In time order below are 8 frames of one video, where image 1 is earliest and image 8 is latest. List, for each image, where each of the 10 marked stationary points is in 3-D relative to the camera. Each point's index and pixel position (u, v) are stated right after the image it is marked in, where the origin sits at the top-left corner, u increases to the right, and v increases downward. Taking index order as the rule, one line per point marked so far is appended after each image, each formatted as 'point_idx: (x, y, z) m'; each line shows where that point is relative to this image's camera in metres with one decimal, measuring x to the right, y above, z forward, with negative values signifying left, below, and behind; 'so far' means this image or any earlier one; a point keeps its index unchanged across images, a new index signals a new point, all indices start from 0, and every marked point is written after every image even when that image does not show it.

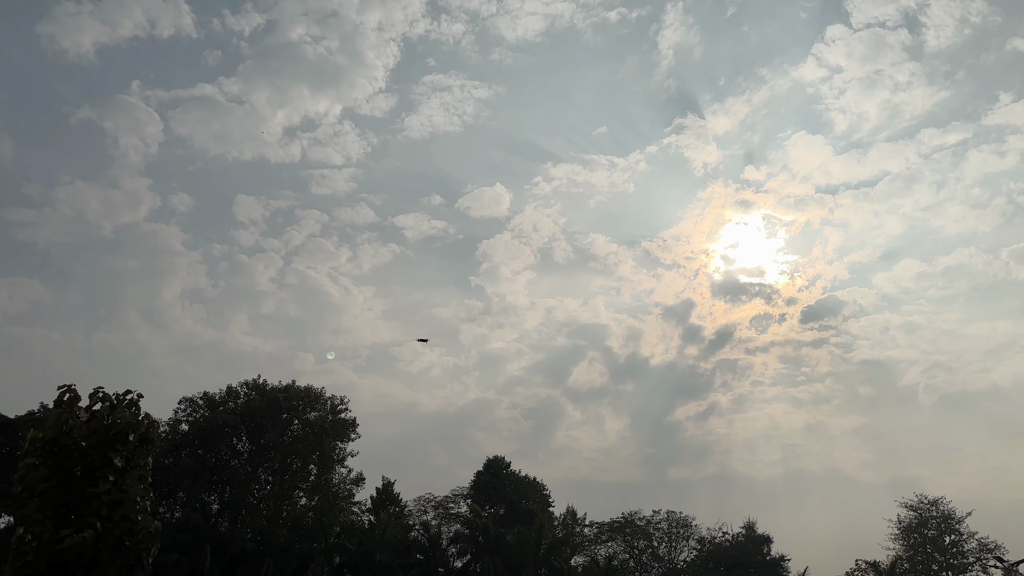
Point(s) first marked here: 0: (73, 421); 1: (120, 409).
0: (-6.2, -2.0, +11.5) m
1: (-5.6, -1.8, +11.8) m
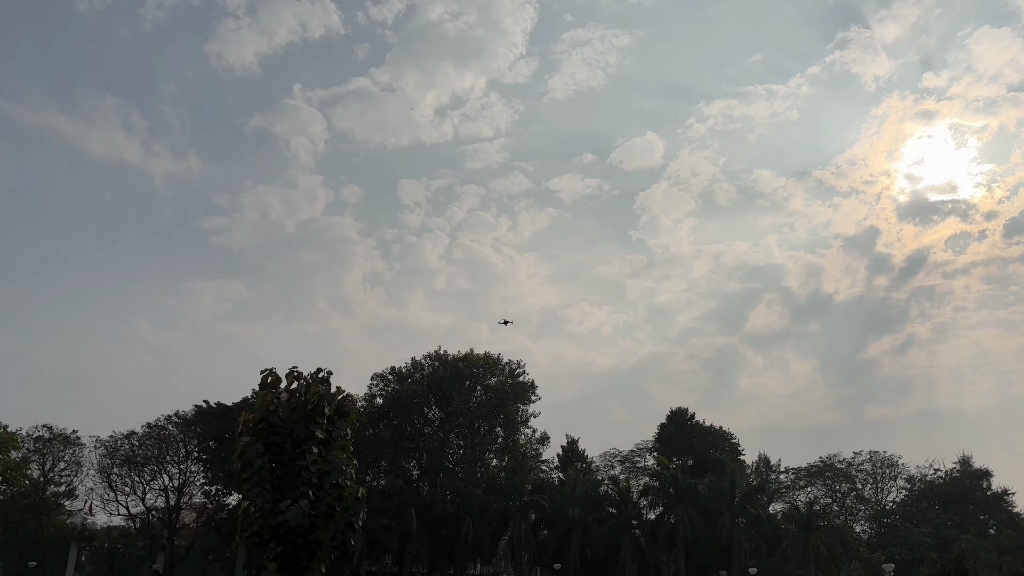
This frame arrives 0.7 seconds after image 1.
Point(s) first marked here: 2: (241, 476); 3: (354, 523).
0: (-3.9, -2.0, +13.3) m
1: (-3.3, -1.8, +13.5) m
2: (-4.3, -3.1, +12.9) m
3: (-2.5, -4.0, +13.2) m
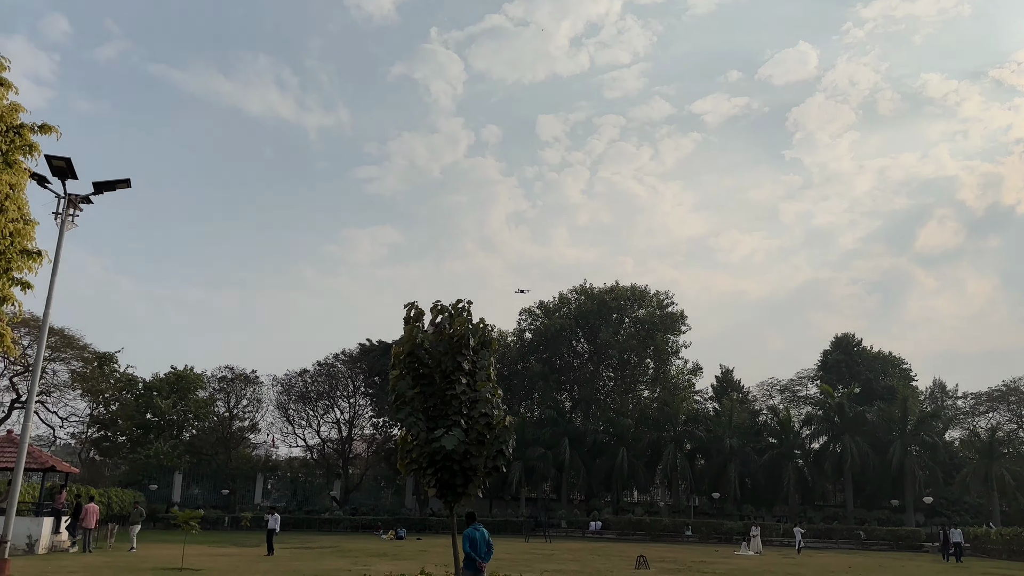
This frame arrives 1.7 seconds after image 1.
0: (-1.5, -0.8, +13.5) m
1: (-1.0, -0.6, +13.5) m
2: (-2.0, -2.0, +13.3) m
3: (-0.1, -2.8, +13.4) m
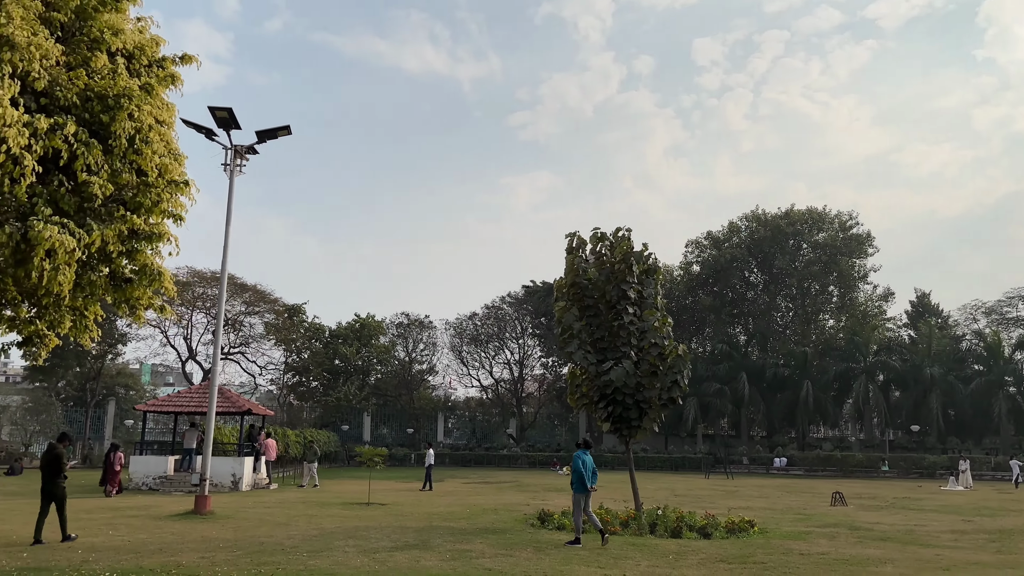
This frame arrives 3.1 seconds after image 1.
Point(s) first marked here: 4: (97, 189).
0: (+1.2, +0.4, +12.7) m
1: (+1.7, +0.7, +12.6) m
2: (+0.8, -0.8, +12.6) m
3: (+2.7, -1.5, +12.4) m
4: (-3.0, +0.7, +5.6) m
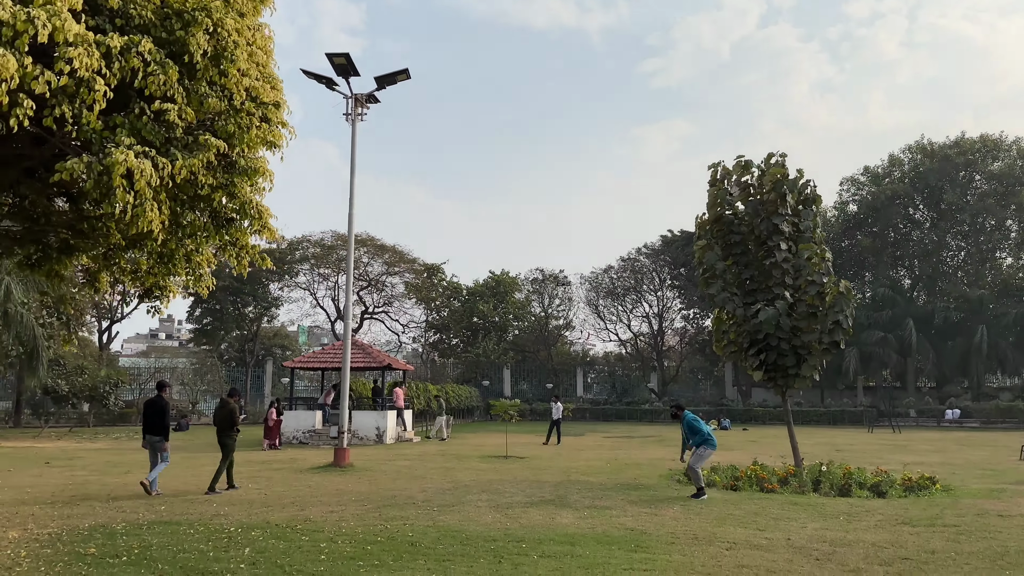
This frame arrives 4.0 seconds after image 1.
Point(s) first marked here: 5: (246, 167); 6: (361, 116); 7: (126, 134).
0: (+3.1, +1.4, +11.4) m
1: (+3.7, +1.7, +11.2) m
2: (+2.8, +0.1, +11.4) m
3: (+4.6, -0.5, +10.9) m
4: (-2.2, +1.1, +5.1) m
5: (-2.0, +0.9, +5.8) m
6: (-2.6, +3.0, +13.7) m
7: (-2.4, +1.0, +5.0) m
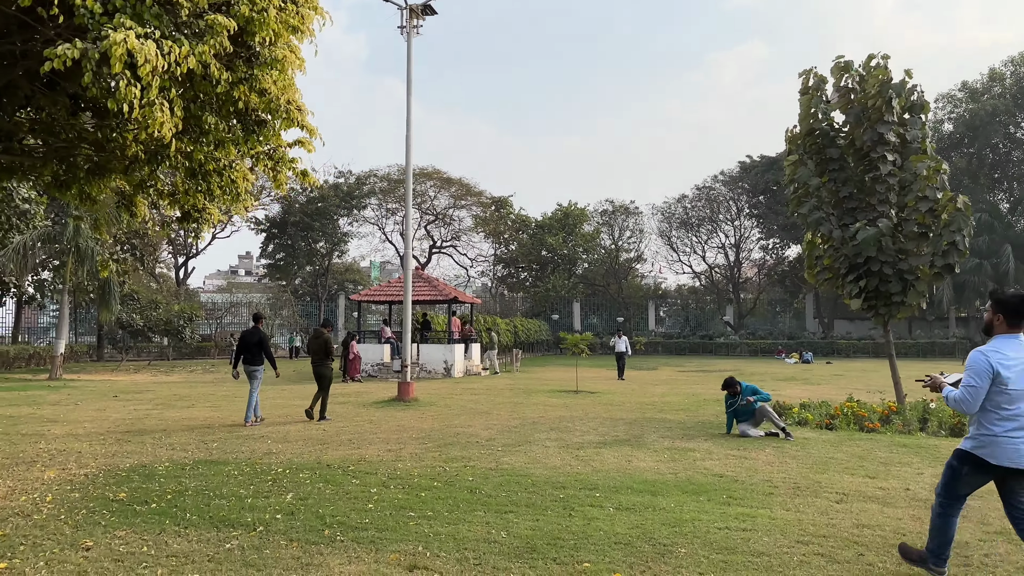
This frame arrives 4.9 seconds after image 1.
0: (+4.0, +2.4, +10.0) m
1: (+4.5, +2.7, +9.7) m
2: (+3.7, +1.2, +10.2) m
3: (+5.5, +0.6, +9.6) m
4: (-1.8, +1.6, +4.3) m
5: (-1.5, +1.4, +5.0) m
6: (-1.5, +4.2, +12.7) m
7: (-2.1, +1.4, +4.2) m
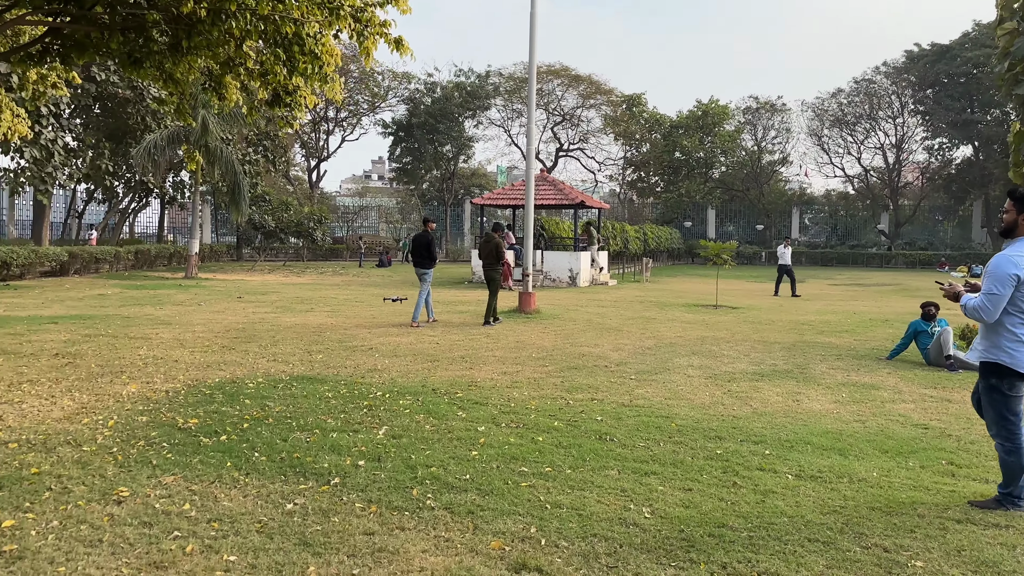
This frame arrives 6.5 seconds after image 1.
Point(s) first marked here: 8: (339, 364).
0: (+5.5, +3.4, +7.7) m
1: (+5.9, +3.6, +7.3) m
2: (+5.2, +2.2, +8.1) m
3: (+6.9, +1.5, +7.2) m
4: (-1.2, +2.1, +3.1) m
5: (-0.8, +2.0, +3.8) m
6: (+0.4, +5.6, +10.9) m
7: (-1.5, +1.9, +3.0) m
8: (-1.5, -0.7, +7.1) m
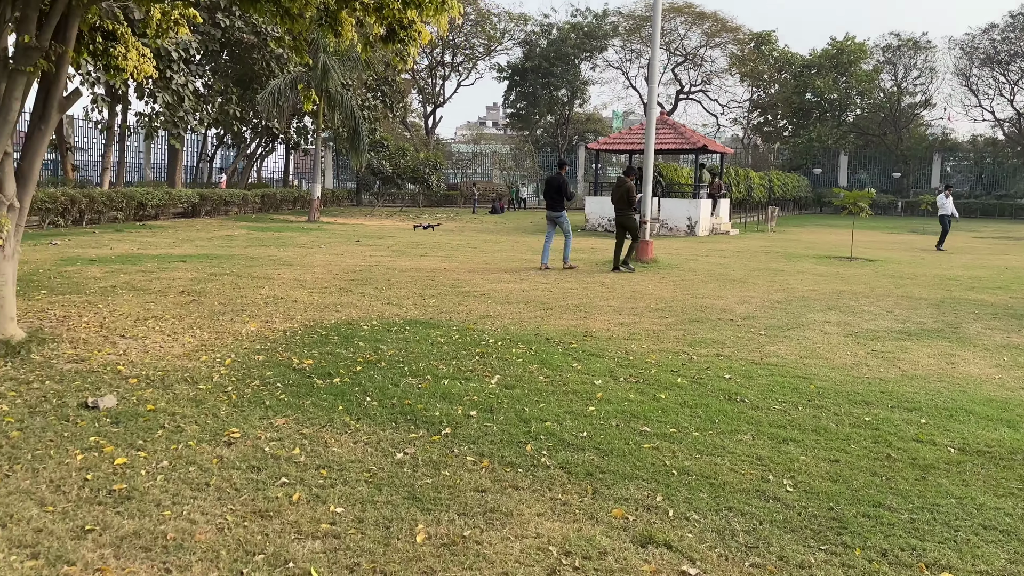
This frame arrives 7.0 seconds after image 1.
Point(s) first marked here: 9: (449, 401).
0: (+6.6, +3.8, +6.3) m
1: (+7.0, +3.9, +5.8) m
2: (+6.3, +2.6, +6.8) m
3: (+7.9, +1.8, +5.8) m
4: (-0.7, +2.3, +2.8) m
5: (-0.2, +2.2, +3.4) m
6: (+2.1, +6.3, +10.1) m
7: (-1.0, +2.1, +2.8) m
8: (-0.5, -0.2, +6.9) m
9: (-0.3, -0.6, +3.9) m
